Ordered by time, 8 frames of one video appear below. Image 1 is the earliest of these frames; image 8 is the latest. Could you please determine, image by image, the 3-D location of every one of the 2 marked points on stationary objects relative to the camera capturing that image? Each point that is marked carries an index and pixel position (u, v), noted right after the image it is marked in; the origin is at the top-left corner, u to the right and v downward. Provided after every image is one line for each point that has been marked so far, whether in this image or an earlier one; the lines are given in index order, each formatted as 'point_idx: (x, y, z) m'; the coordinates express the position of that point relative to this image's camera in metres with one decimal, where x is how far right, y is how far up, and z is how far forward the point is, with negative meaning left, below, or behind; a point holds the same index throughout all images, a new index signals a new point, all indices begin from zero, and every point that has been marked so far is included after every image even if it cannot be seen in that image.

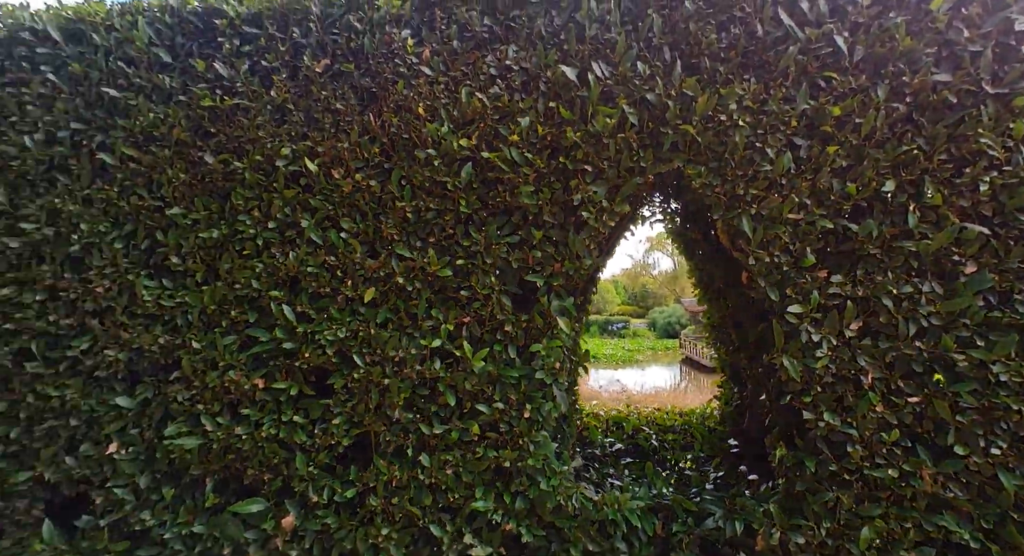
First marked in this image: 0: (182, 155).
0: (-0.9, +0.3, +1.3) m
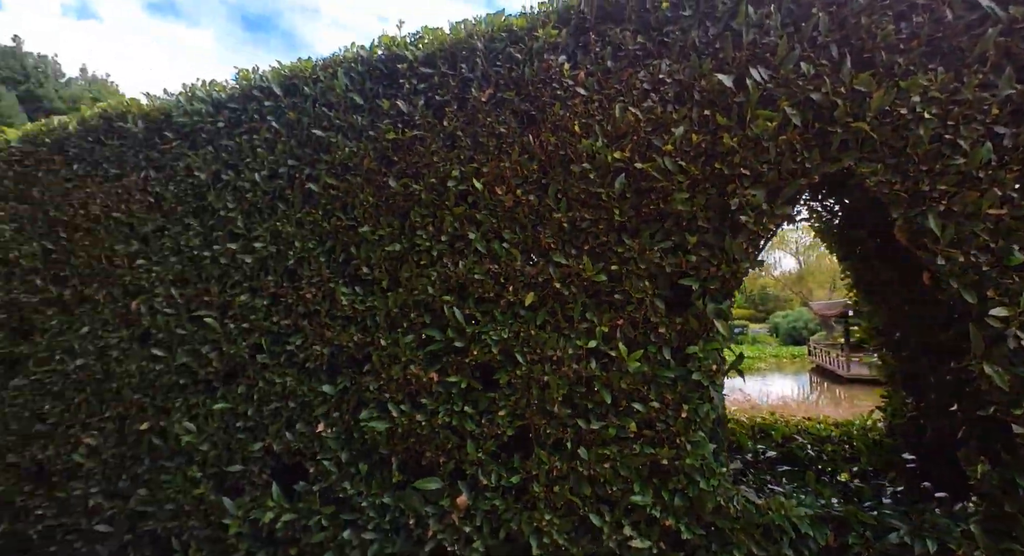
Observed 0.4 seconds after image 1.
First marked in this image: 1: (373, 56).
0: (-0.5, +0.3, +1.6) m
1: (-0.5, +0.8, +1.6) m
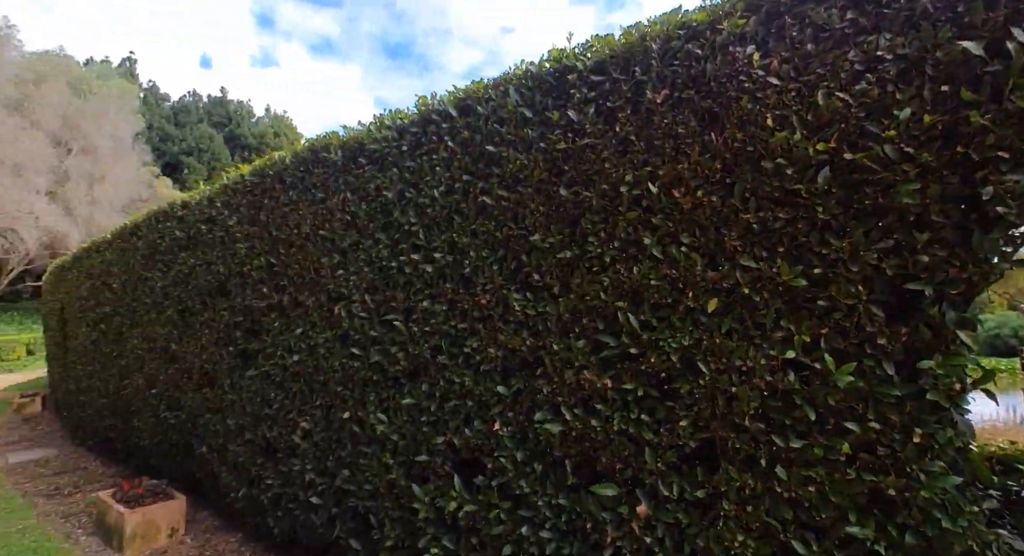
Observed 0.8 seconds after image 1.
0: (+0.1, +0.3, +1.6) m
1: (+0.1, +0.7, +1.7) m
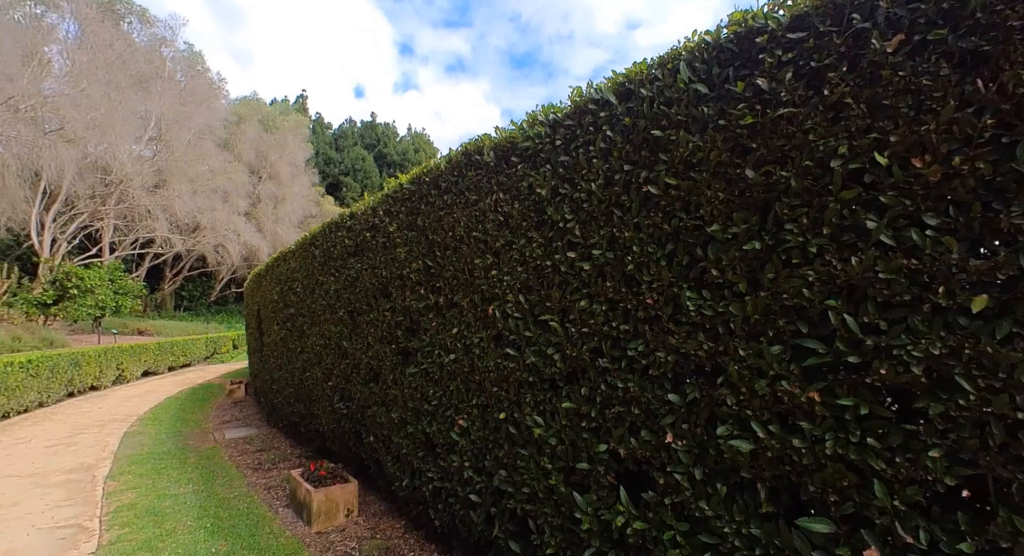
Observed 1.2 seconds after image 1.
0: (+0.6, +0.3, +1.4) m
1: (+0.6, +0.7, +1.5) m
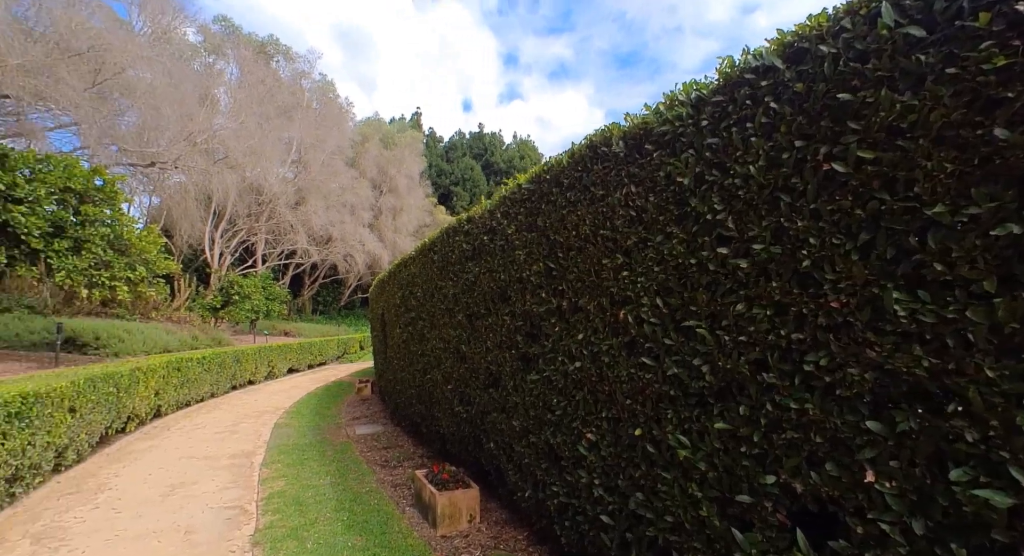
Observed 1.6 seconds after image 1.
0: (+1.0, +0.3, +1.1) m
1: (+1.0, +0.7, +1.2) m
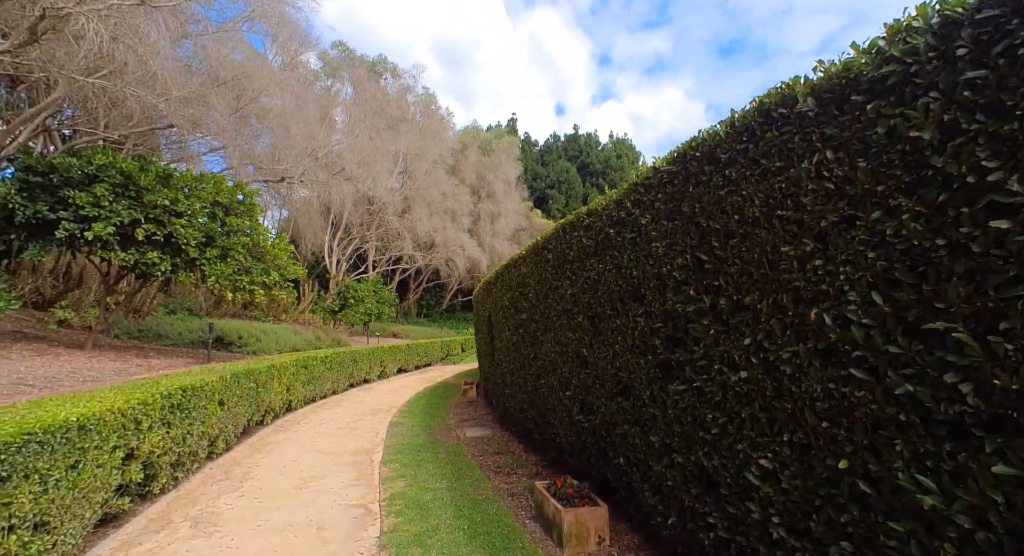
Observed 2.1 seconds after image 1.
0: (+1.4, +0.4, +0.6) m
1: (+1.4, +0.8, +0.7) m
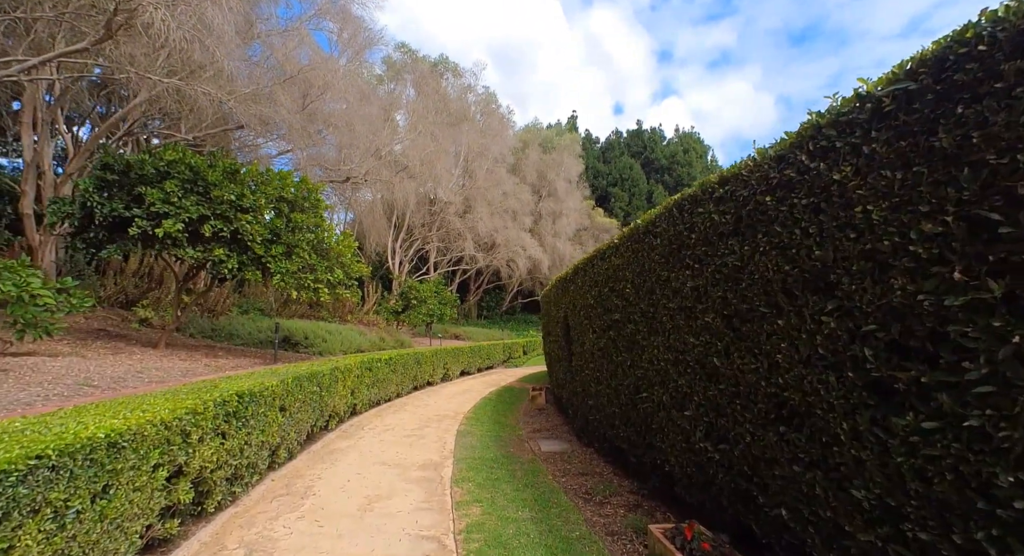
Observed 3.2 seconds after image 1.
0: (+1.6, +0.4, -0.3) m
1: (+1.7, +0.9, -0.3) m
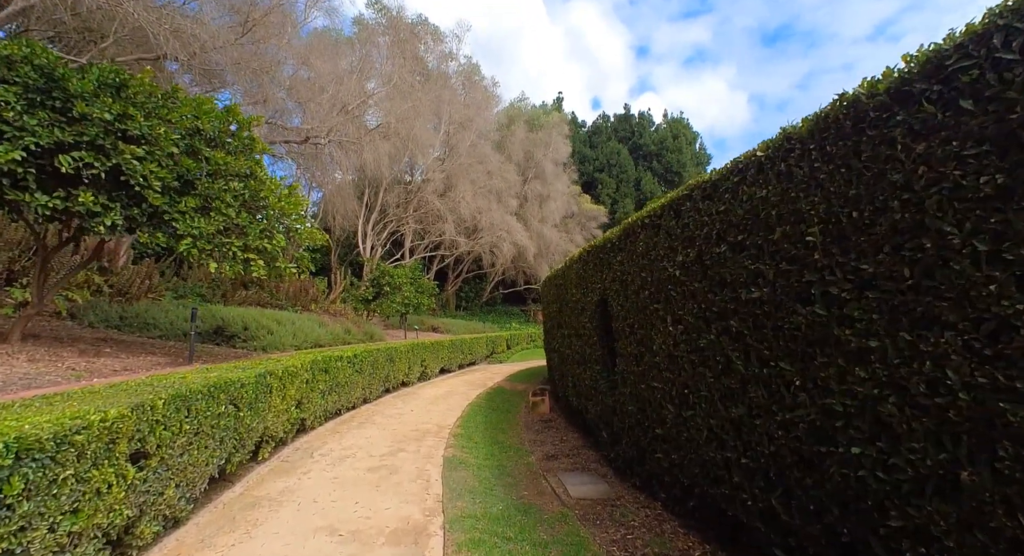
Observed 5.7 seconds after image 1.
0: (+2.2, +0.6, -2.5) m
1: (+2.2, +1.1, -2.4) m
